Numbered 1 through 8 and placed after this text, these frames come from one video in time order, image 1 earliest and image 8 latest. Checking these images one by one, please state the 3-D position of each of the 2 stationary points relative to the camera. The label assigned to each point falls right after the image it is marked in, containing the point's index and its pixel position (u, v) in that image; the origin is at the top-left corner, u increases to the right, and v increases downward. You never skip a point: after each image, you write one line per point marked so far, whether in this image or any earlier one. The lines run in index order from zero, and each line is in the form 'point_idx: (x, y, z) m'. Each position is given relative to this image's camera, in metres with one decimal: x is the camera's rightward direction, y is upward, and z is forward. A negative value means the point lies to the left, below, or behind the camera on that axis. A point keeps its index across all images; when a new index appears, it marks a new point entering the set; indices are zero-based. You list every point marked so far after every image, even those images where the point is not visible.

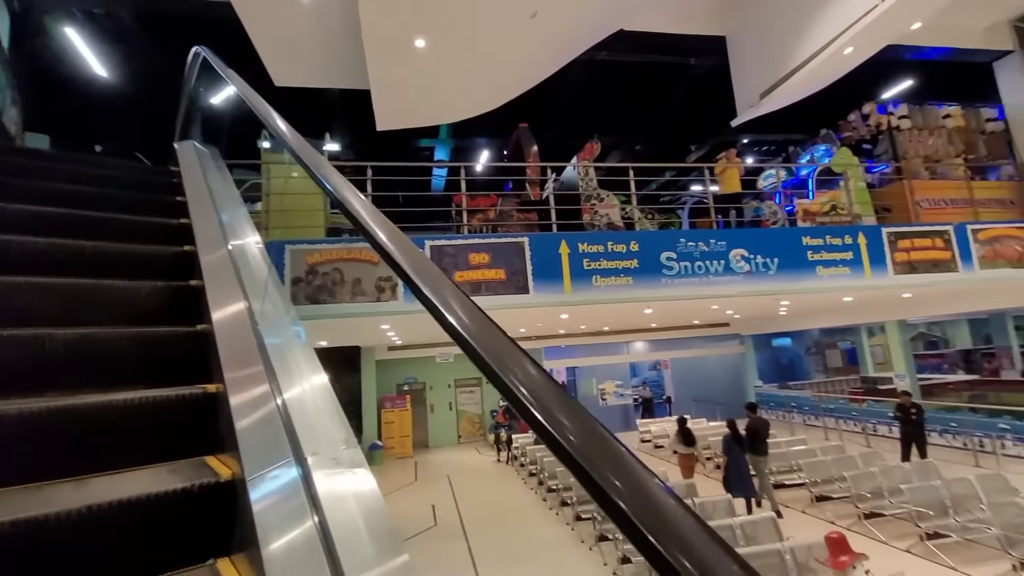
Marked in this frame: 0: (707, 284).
0: (+2.4, 0.0, +6.5) m
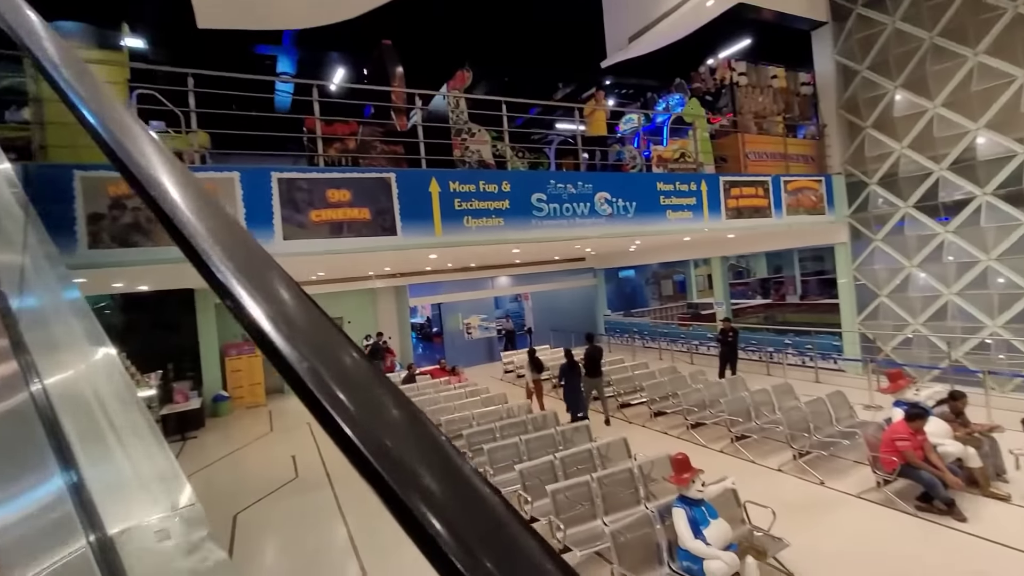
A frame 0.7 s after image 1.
0: (+0.8, +0.8, +6.8) m
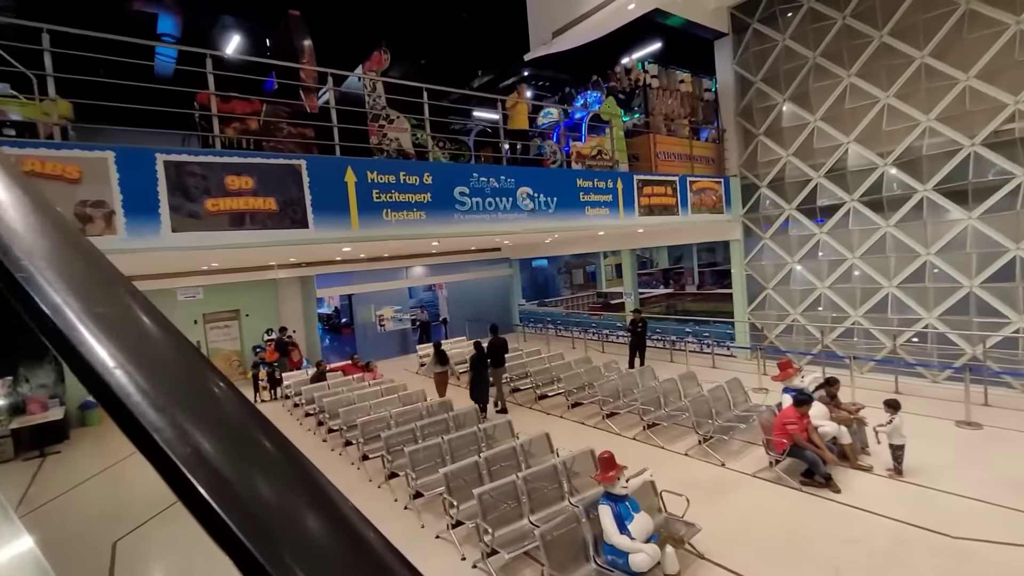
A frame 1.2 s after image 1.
0: (-0.2, +0.8, +6.7) m
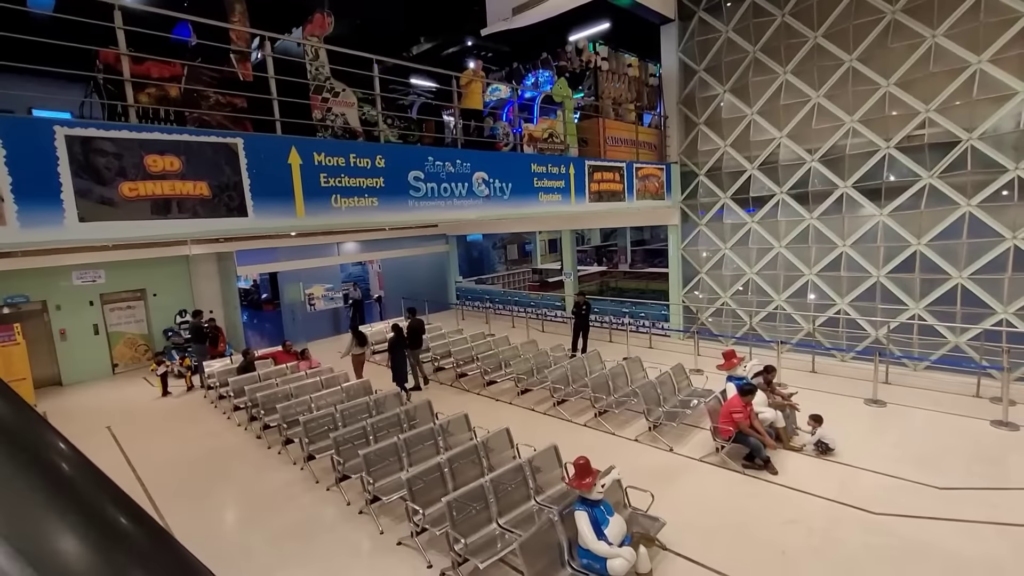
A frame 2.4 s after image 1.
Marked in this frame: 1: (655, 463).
0: (-0.7, +0.9, +6.4) m
1: (+1.6, -2.0, +6.2) m
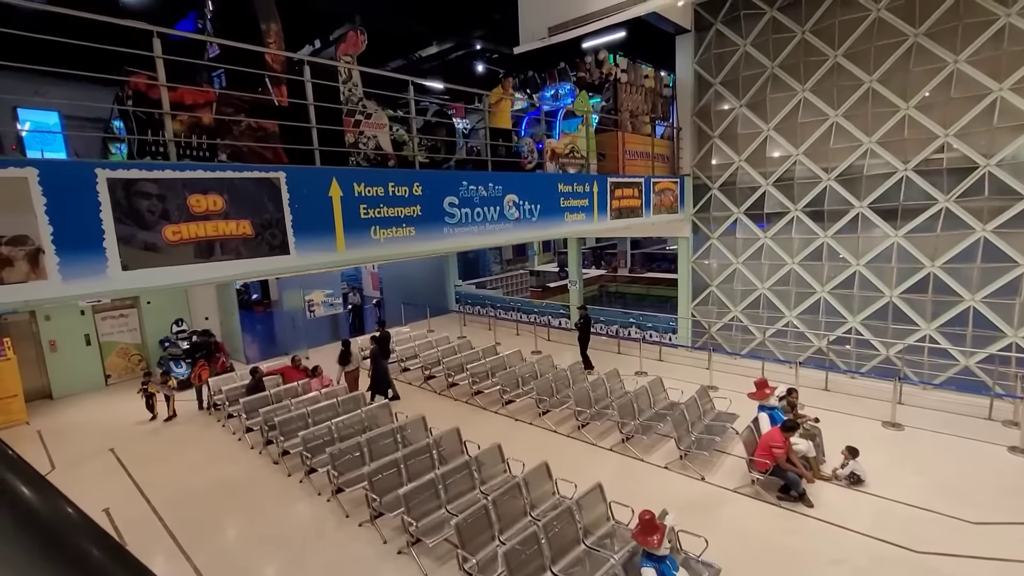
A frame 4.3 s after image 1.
0: (-0.3, +0.6, +6.2) m
1: (+2.0, -2.4, +6.2) m
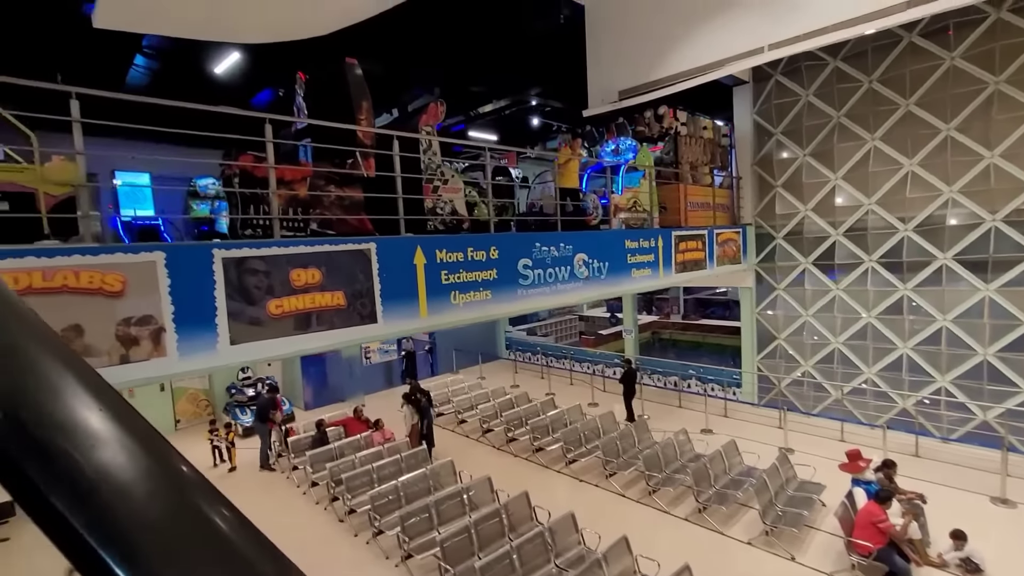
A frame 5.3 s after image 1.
0: (+0.5, -0.1, +6.2) m
1: (+2.8, -3.0, +5.8) m
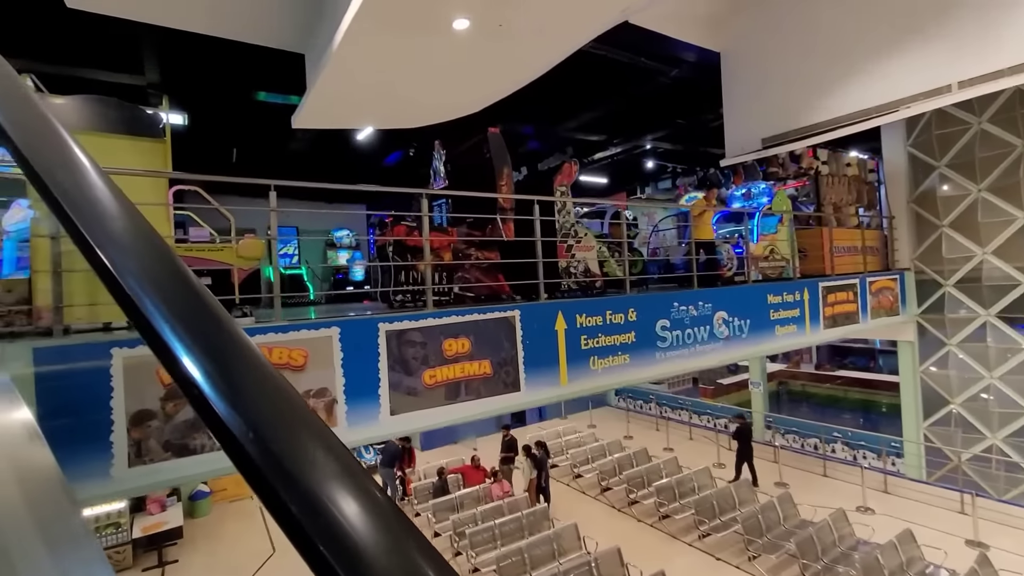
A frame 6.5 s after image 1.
0: (+2.0, -0.7, +5.8) m
1: (+4.2, -3.7, +4.8) m
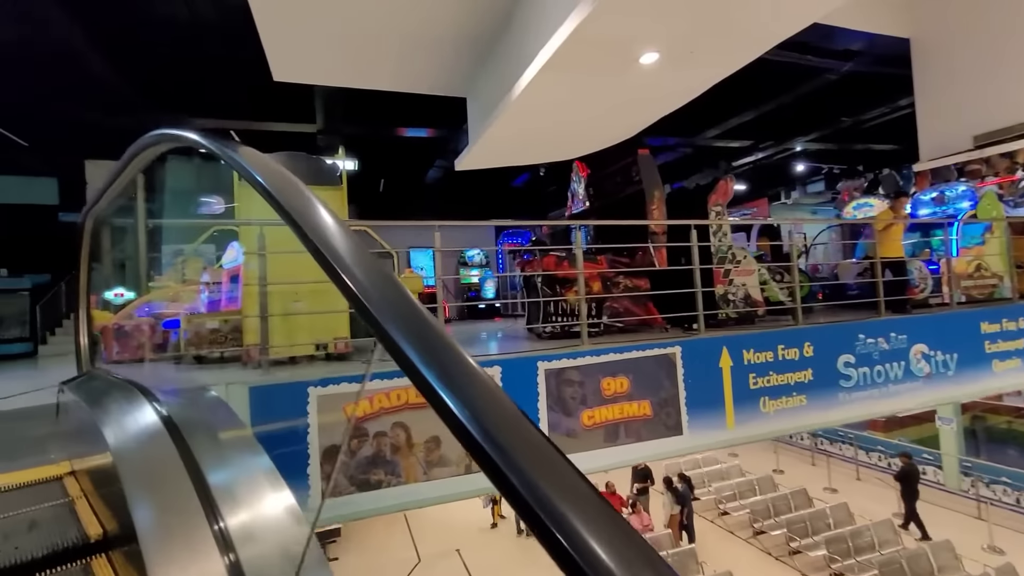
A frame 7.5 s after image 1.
0: (+3.5, -1.0, +4.9) m
1: (+5.4, -3.9, +3.4) m
